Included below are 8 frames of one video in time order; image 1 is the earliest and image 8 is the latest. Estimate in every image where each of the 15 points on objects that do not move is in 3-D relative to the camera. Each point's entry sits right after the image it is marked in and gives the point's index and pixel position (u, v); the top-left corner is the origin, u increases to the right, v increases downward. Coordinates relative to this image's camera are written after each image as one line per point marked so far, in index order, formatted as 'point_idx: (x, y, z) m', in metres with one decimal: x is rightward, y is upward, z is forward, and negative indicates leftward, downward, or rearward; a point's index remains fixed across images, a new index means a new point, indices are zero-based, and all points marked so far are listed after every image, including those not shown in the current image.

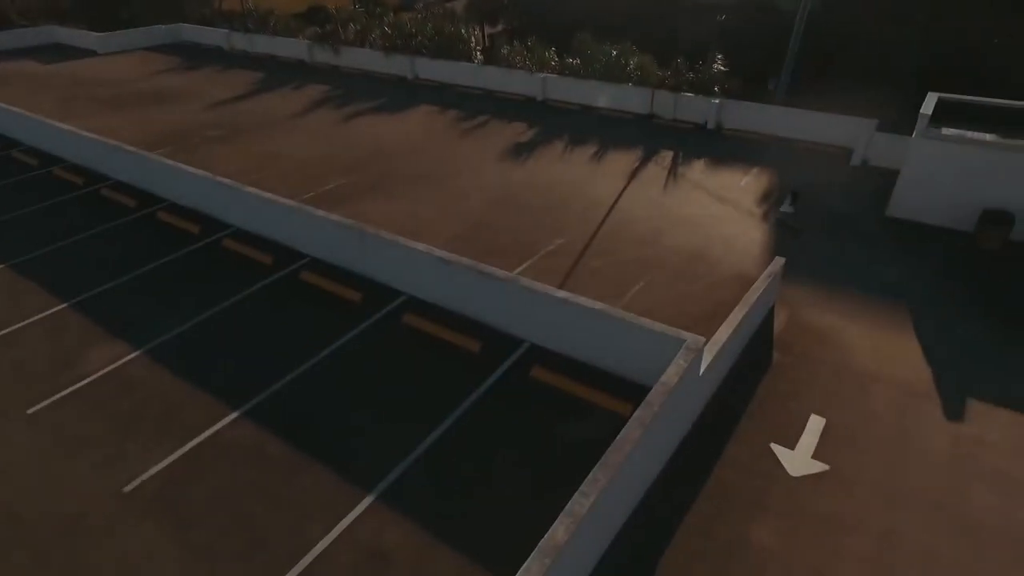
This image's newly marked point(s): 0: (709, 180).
0: (+5.3, +2.9, +16.6) m
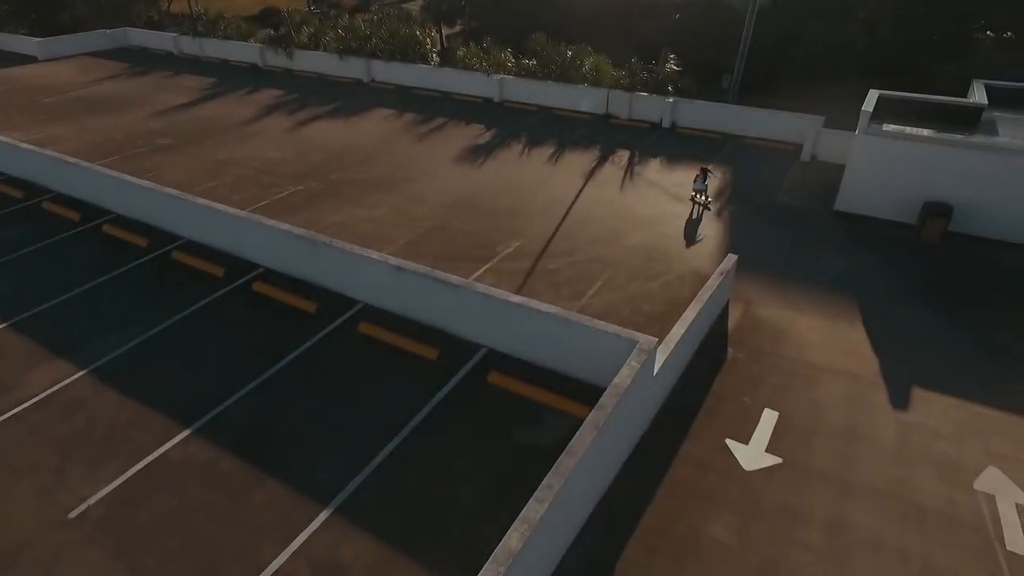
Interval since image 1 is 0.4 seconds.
0: (+4.2, +3.0, +16.8) m
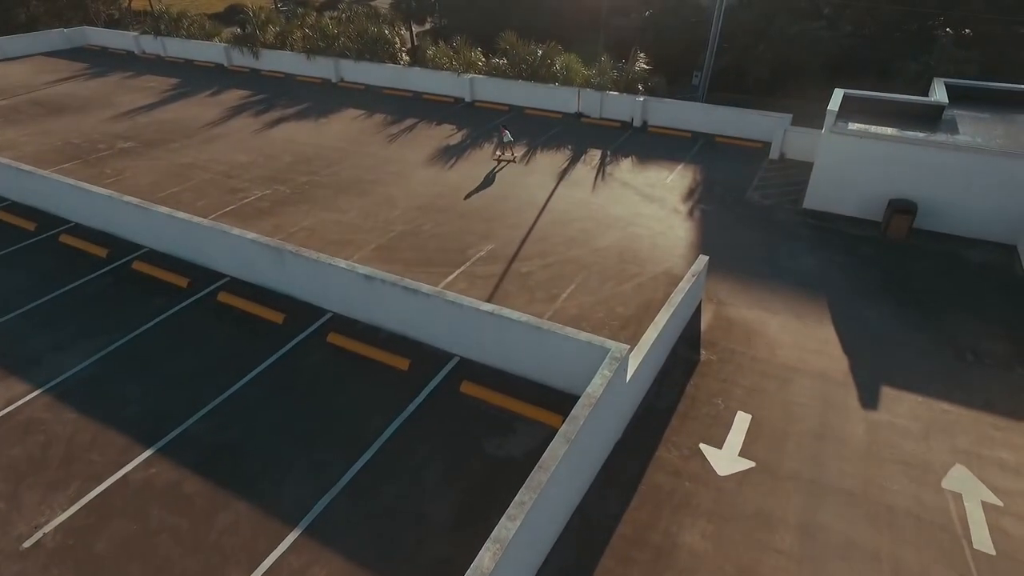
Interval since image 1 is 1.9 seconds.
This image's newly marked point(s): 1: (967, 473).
0: (+3.4, +3.0, +16.9) m
1: (+5.6, -2.3, +7.7) m
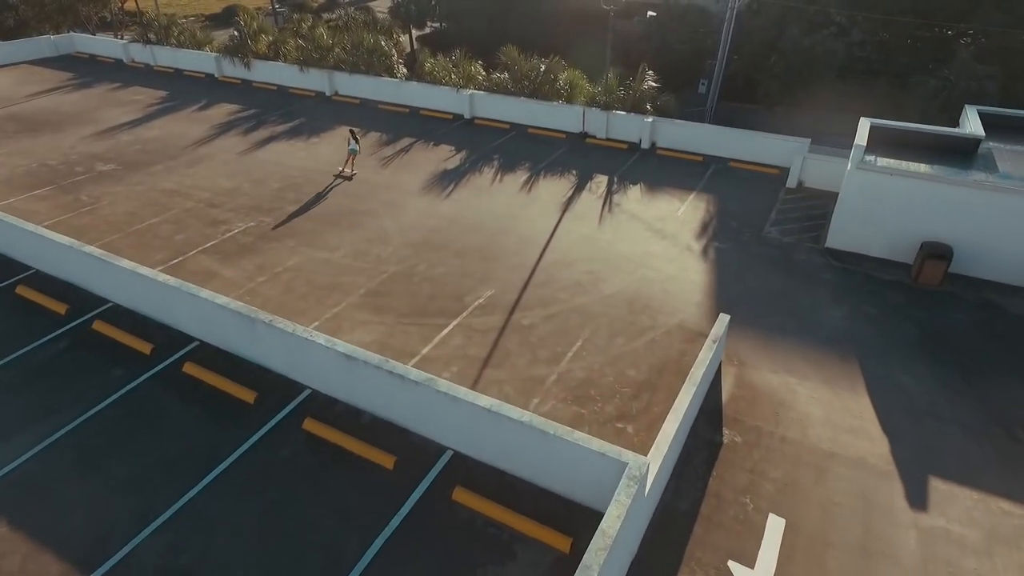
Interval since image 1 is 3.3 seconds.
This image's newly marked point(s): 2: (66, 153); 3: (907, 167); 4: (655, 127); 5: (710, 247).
0: (+3.4, +2.0, +15.8) m
1: (+5.6, -3.3, +6.6) m
2: (-14.4, +4.3, +20.0) m
3: (+8.0, +2.5, +12.6) m
4: (+4.4, +5.0, +19.2) m
5: (+4.5, +0.9, +14.0) m
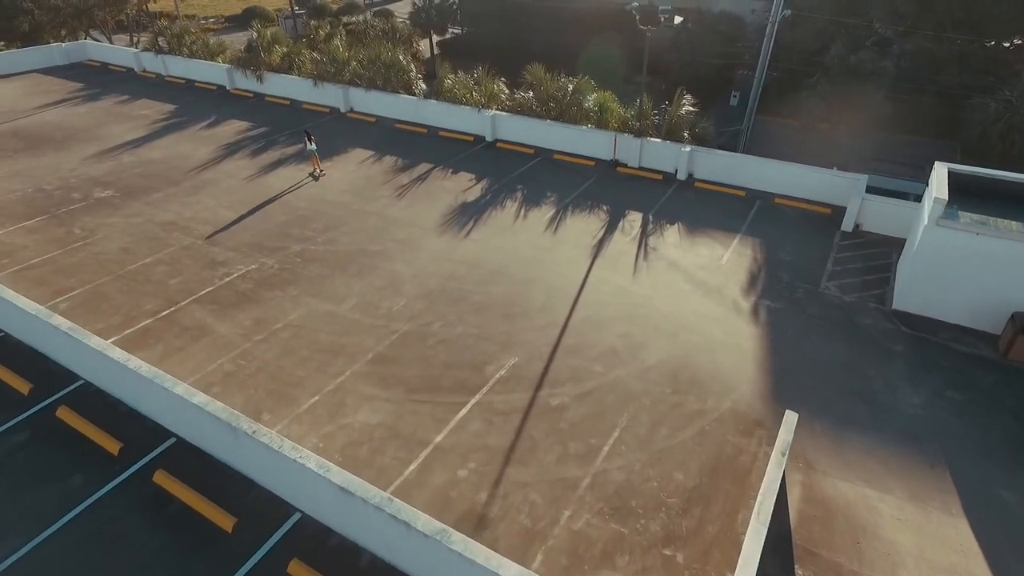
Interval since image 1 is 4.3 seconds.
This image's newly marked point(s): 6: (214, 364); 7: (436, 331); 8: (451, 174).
0: (+4.0, +0.7, +14.2) m
1: (+5.9, -4.7, +5.0) m
2: (-13.6, +3.4, +18.8) m
3: (+8.5, +1.1, +10.9) m
4: (+5.2, +3.8, +17.6) m
5: (+5.0, -0.4, +12.4) m
6: (-5.4, -1.4, +11.2) m
7: (-1.5, -0.8, +11.8) m
8: (-1.9, +3.4, +18.7) m
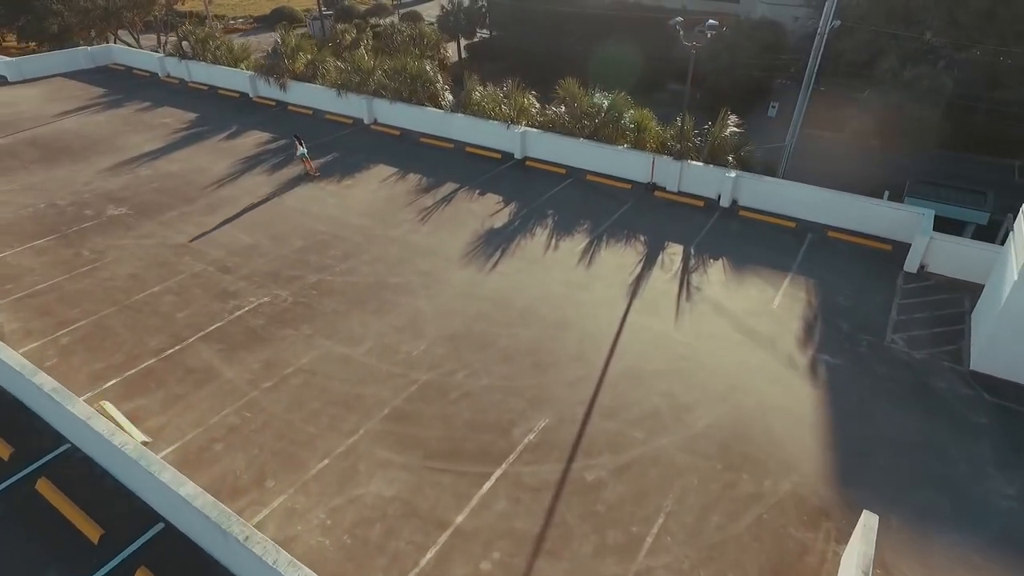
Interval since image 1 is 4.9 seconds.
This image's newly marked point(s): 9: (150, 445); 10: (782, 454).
0: (+4.6, -0.2, +13.0) m
1: (+6.1, -5.7, +3.7) m
2: (-12.7, +2.8, +18.2) m
3: (+9.1, 0.0, +9.5) m
4: (+6.0, +2.8, +16.4) m
5: (+5.6, -1.3, +11.2) m
6: (-4.9, -2.1, +10.2) m
7: (-0.9, -1.6, +10.8) m
8: (-1.0, +2.6, +17.7) m
9: (-5.7, -2.5, +9.8) m
10: (+4.1, -2.5, +9.3) m
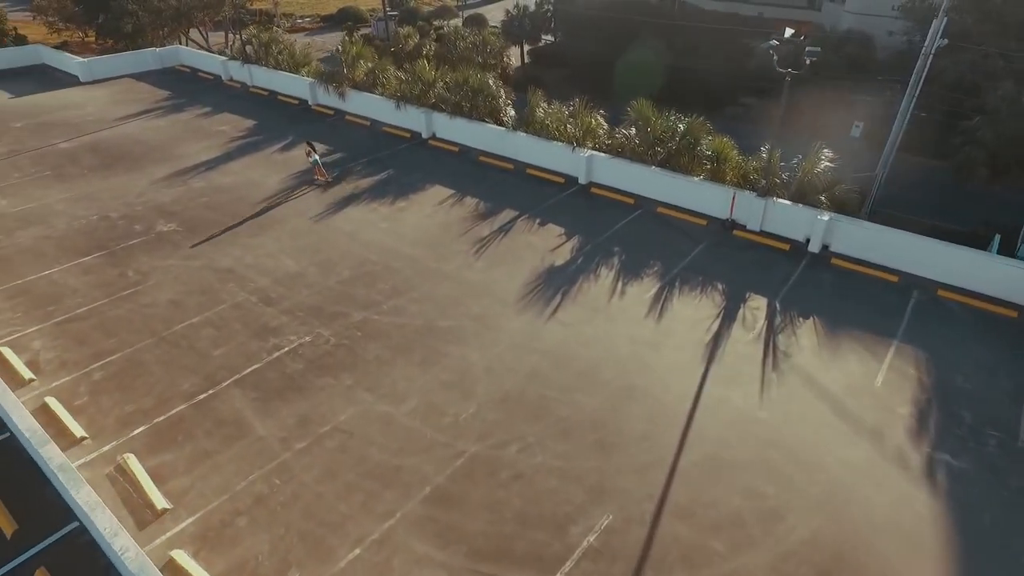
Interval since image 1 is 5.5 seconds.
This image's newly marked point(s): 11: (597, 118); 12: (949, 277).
0: (+5.8, -1.5, +11.3) m
1: (+6.2, -7.0, +2.0) m
2: (-11.0, +2.4, +17.9) m
3: (+9.9, -1.5, +7.4) m
4: (+7.5, +1.4, +14.5) m
5: (+6.5, -2.7, +9.4) m
6: (-4.0, -2.9, +9.3) m
7: (0.0, -2.6, +9.6) m
8: (+0.7, +1.6, +16.4) m
9: (-4.9, -3.2, +8.9) m
10: (+4.8, -3.8, +7.7) m
11: (+2.7, +5.2, +19.3) m
12: (+9.5, +0.2, +13.5) m
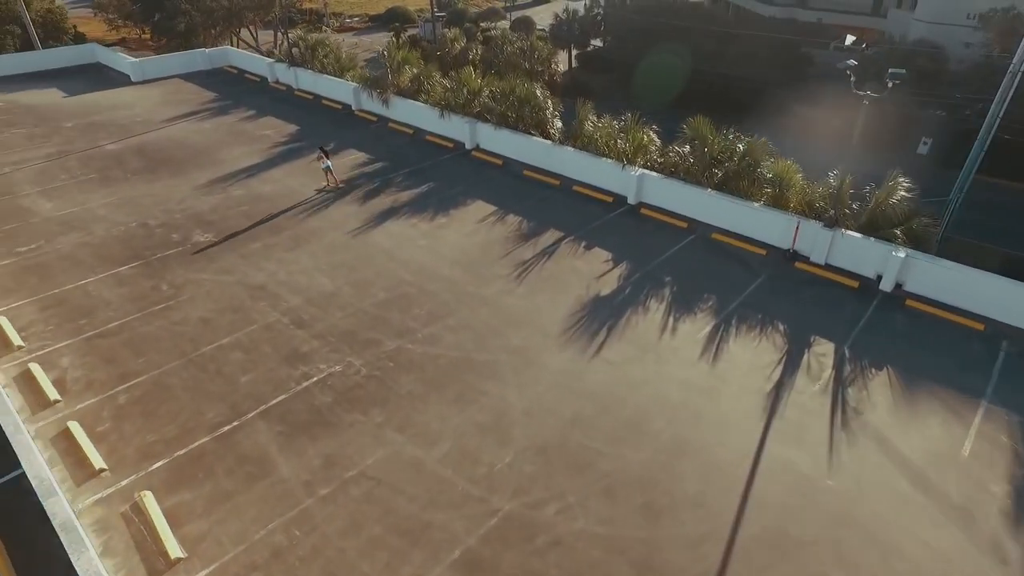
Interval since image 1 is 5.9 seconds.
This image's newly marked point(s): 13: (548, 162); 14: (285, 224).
0: (+6.4, -2.4, +10.1) m
1: (+6.1, -7.9, +0.8) m
2: (-9.7, +2.2, +17.6) m
3: (+10.3, -2.5, +6.0) m
4: (+8.5, +0.5, +13.2) m
5: (+7.0, -3.6, +8.2) m
6: (-3.5, -3.4, +8.7) m
7: (+0.5, -3.3, +8.7) m
8: (+1.8, +0.9, +15.5) m
9: (-4.4, -3.7, +8.4) m
10: (+5.2, -4.6, +6.6) m
11: (+4.1, +4.5, +18.2) m
12: (+10.4, -0.8, +12.1) m
13: (+1.1, +4.0, +19.5) m
14: (-6.2, +1.7, +16.9) m
